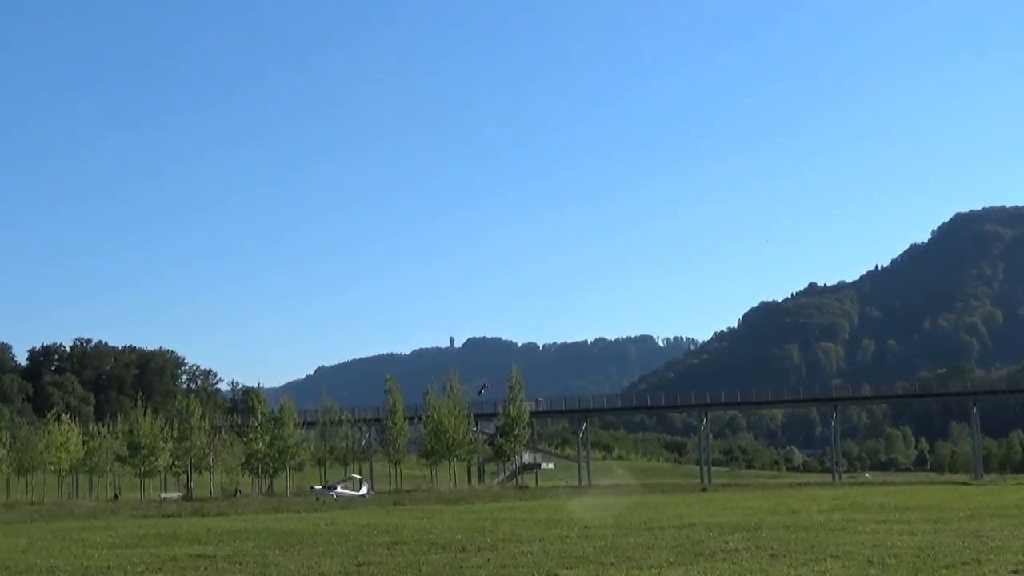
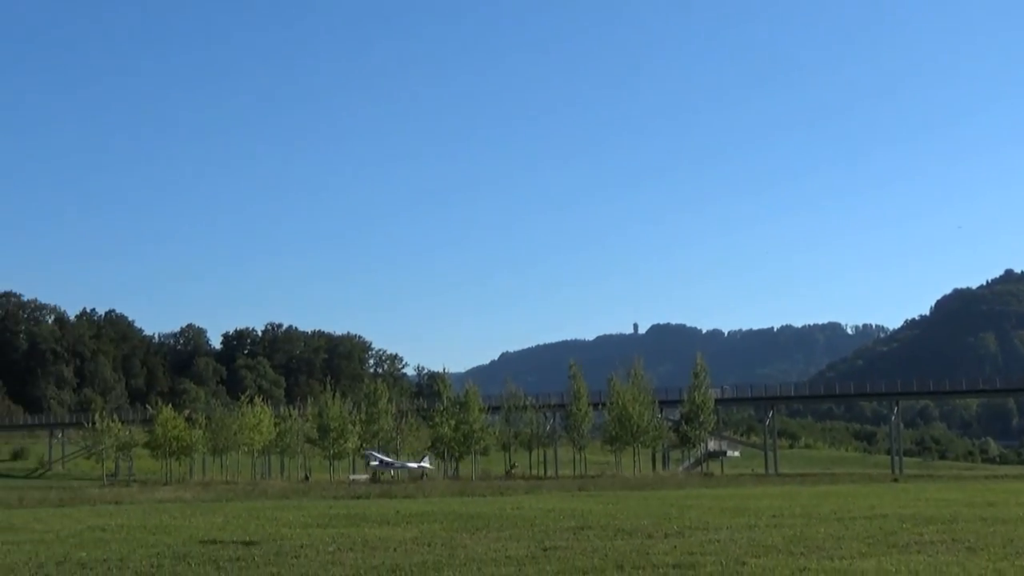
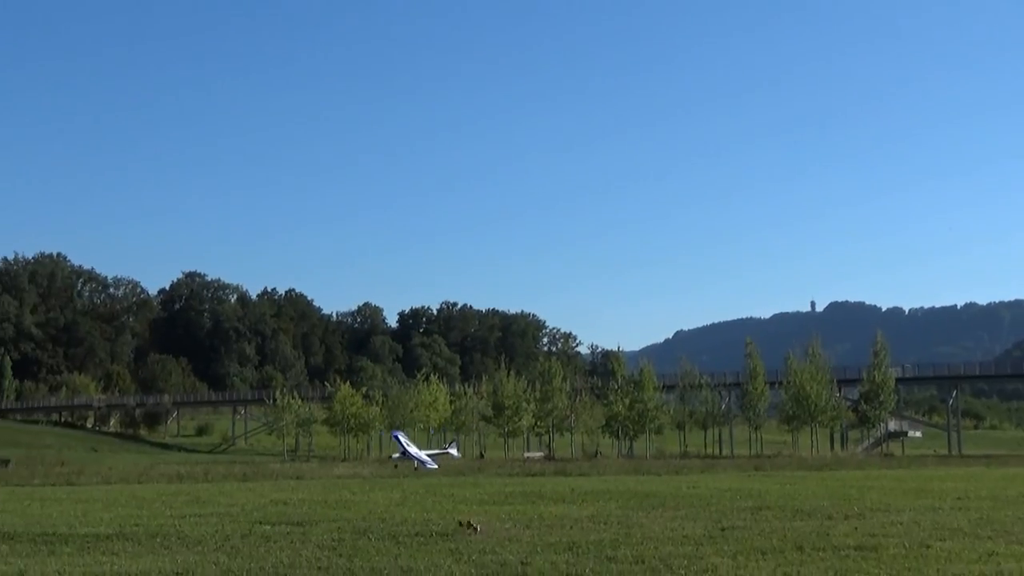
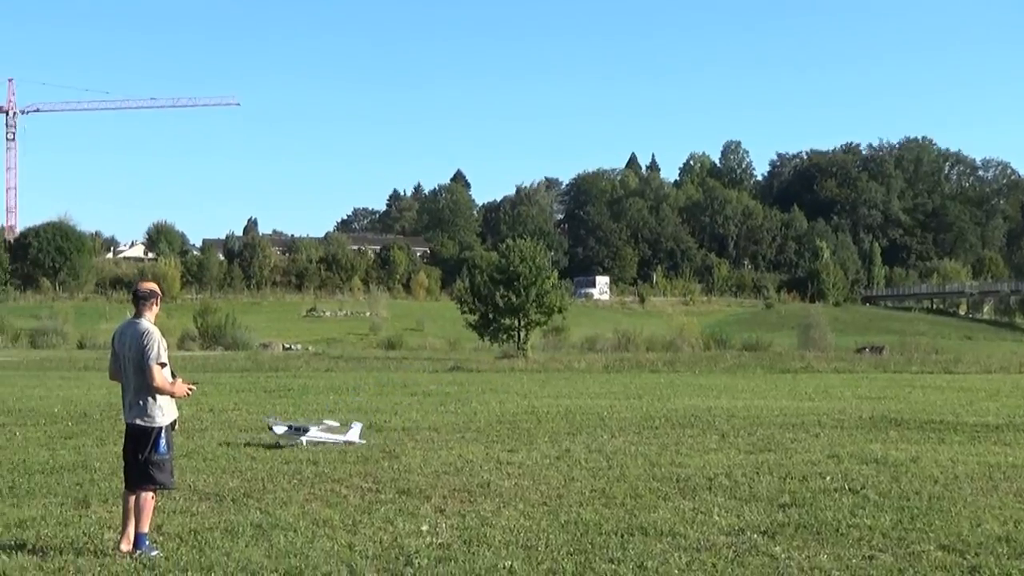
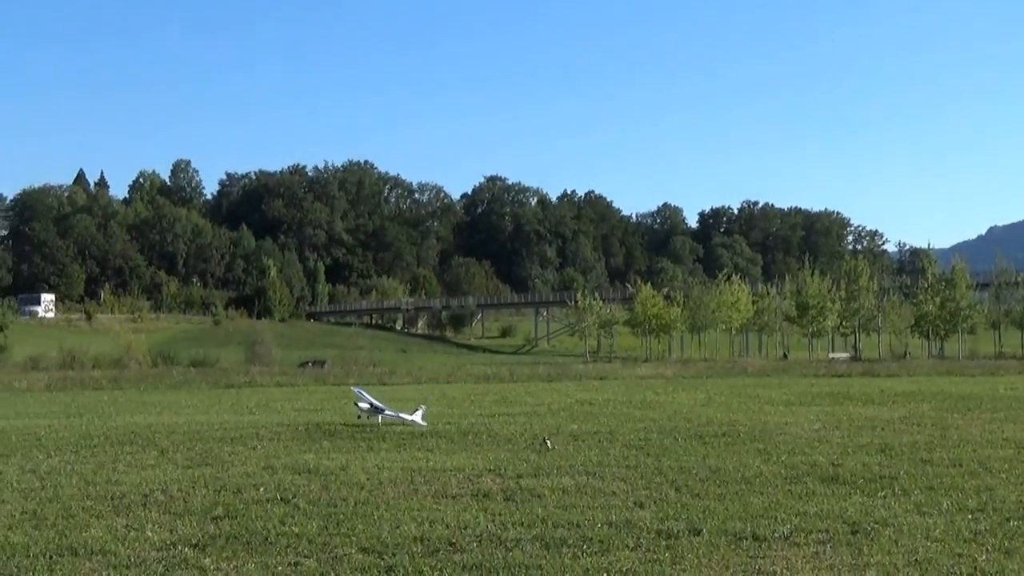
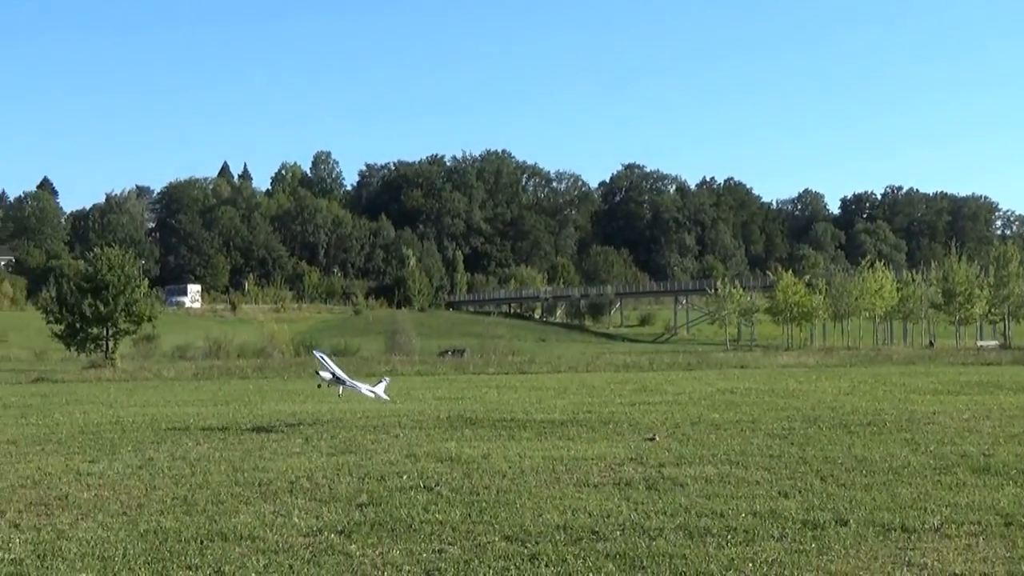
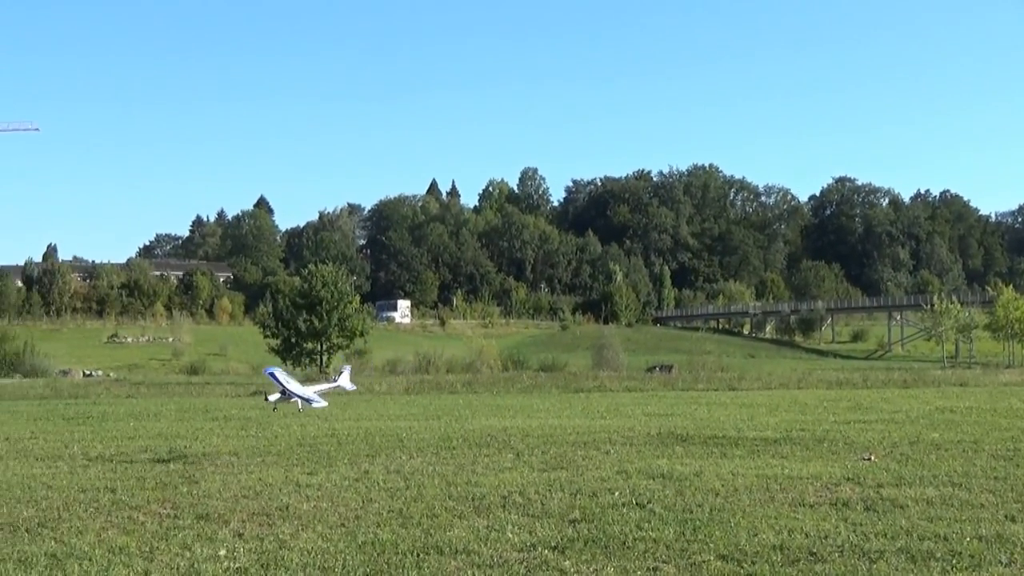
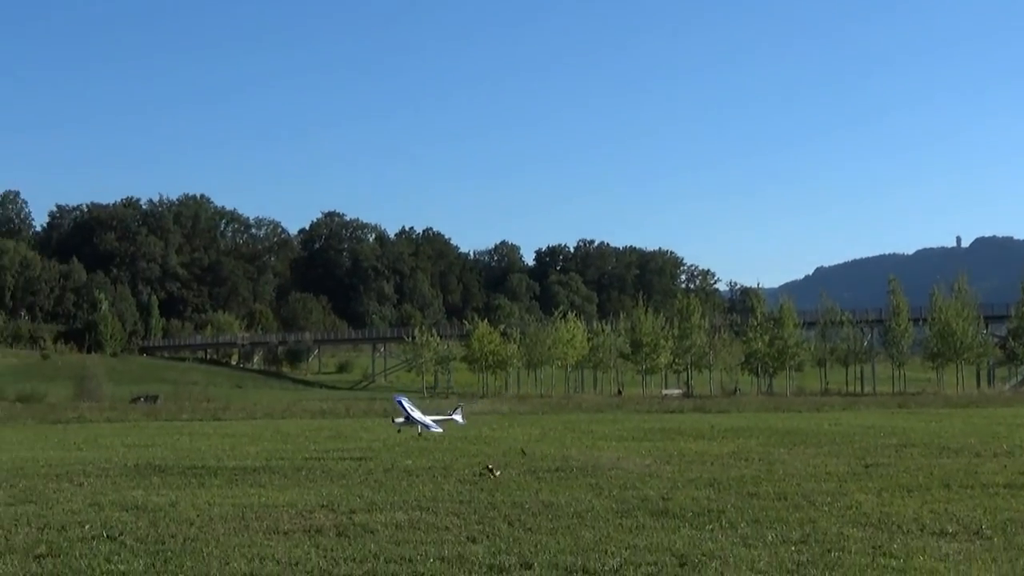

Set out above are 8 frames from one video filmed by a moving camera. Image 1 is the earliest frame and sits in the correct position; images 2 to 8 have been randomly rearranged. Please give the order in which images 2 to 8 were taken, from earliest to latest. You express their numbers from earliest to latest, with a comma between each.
2, 3, 8, 5, 6, 7, 4
